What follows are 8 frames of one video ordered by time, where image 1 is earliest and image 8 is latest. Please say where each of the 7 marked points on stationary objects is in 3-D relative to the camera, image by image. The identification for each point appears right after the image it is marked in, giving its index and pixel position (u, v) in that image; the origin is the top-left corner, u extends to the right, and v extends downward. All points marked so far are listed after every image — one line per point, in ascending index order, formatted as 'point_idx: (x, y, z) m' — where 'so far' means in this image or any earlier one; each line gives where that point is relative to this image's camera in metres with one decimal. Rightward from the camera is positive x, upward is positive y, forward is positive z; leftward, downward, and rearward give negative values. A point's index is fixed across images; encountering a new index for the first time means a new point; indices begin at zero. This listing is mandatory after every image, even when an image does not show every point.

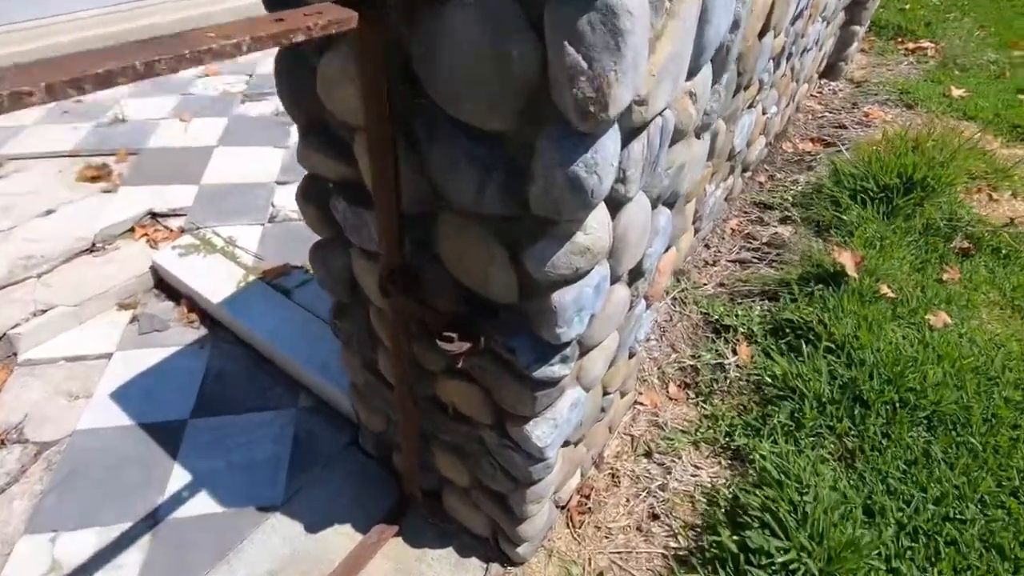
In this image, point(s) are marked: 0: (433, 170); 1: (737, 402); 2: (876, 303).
0: (-0.1, +0.2, +0.7) m
1: (+0.7, -0.3, +1.5) m
2: (+1.1, 0.0, +1.7) m
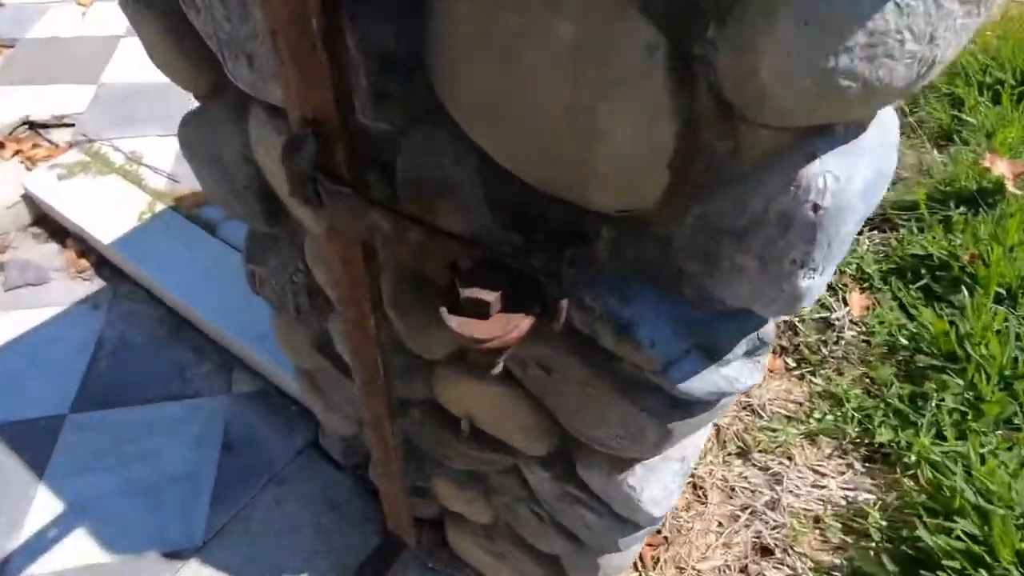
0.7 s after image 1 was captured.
0: (0.0, +0.2, +0.2) m
1: (+0.7, -0.2, +1.1) m
2: (+1.2, +0.1, +1.2) m
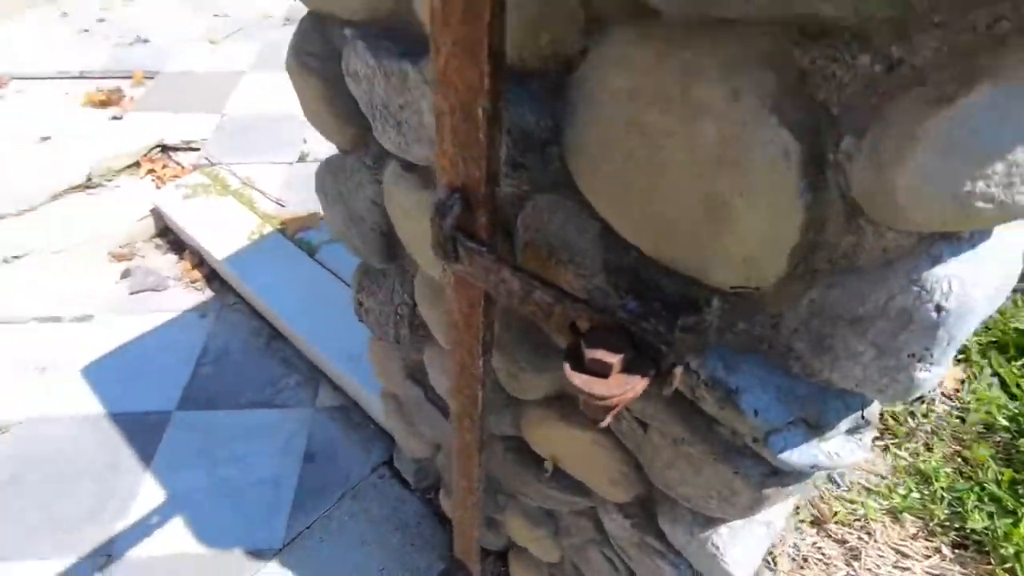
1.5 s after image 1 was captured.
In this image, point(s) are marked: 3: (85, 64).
0: (0.0, +0.2, +0.3) m
1: (+0.8, -0.3, +1.0) m
2: (+1.4, 0.0, +1.1) m
3: (-1.6, +0.8, +2.0) m
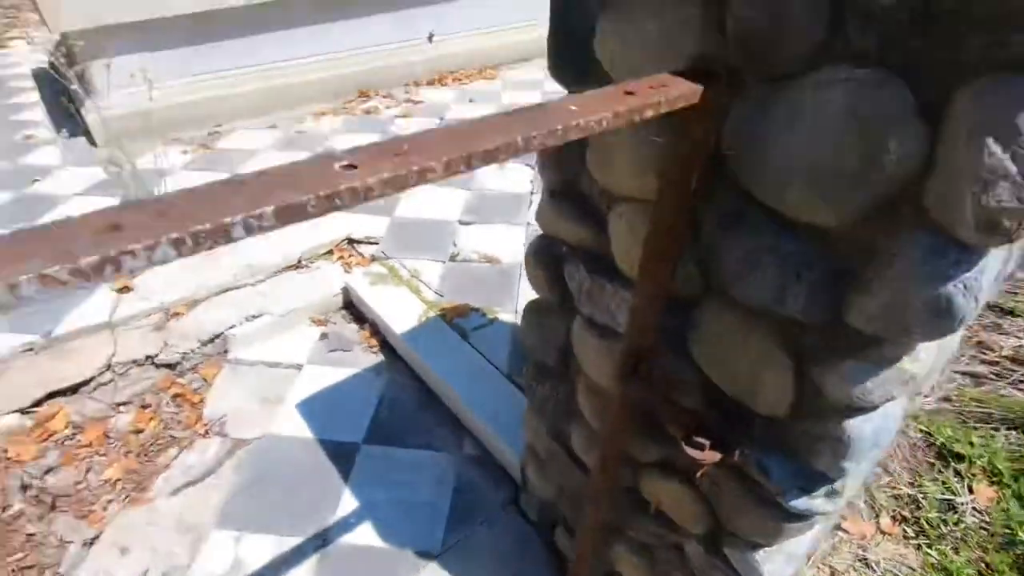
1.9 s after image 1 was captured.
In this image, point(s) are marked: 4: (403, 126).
0: (+0.2, 0.0, +0.7) m
1: (+1.1, -0.6, +1.2) m
2: (+1.6, -0.4, +1.3) m
3: (-1.1, +0.6, +2.7) m
4: (-0.6, +1.0, +3.1) m
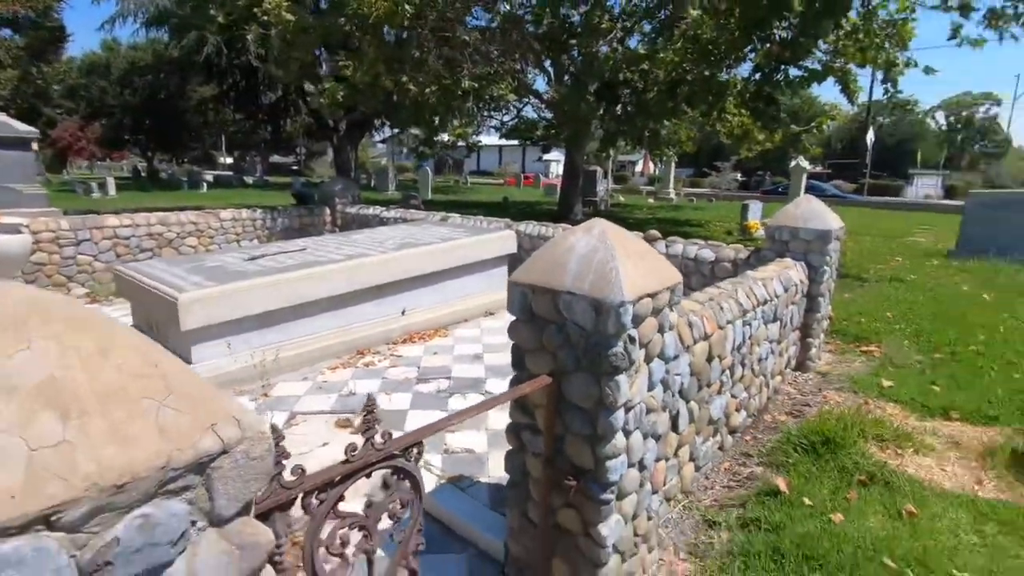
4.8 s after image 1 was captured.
0: (+0.2, -0.6, +2.3) m
1: (+1.0, -1.3, +2.7) m
2: (+1.6, -1.2, +2.9) m
3: (-1.4, -0.9, +4.1) m
4: (-1.0, -0.7, +4.8) m
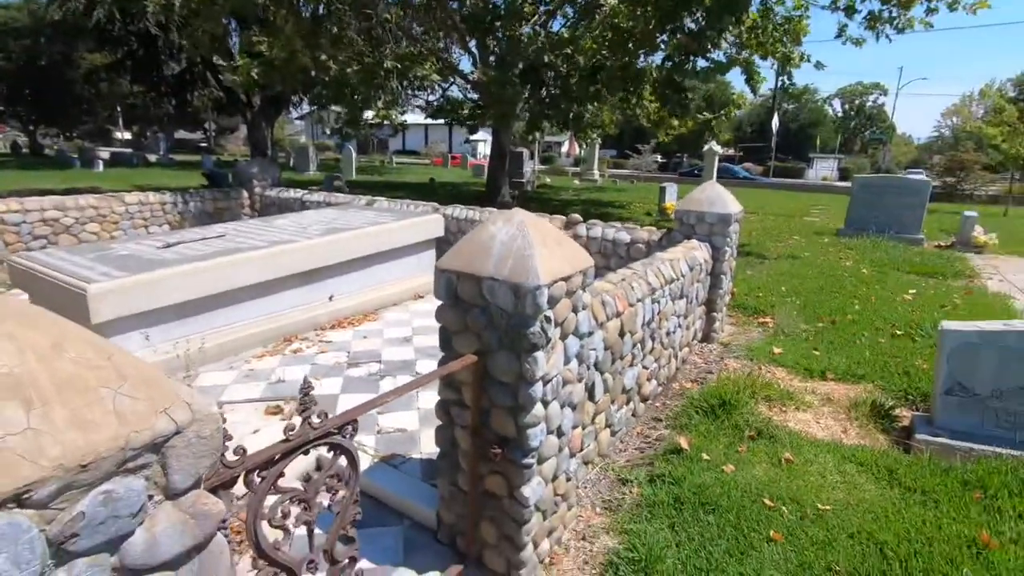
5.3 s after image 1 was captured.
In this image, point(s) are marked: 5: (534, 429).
0: (-0.1, -0.5, +2.5) m
1: (+0.7, -1.2, +3.0) m
2: (+1.1, -1.1, +3.3) m
3: (-2.0, -0.8, +4.1) m
4: (-1.7, -0.6, +4.8) m
5: (+0.1, -0.6, +2.4) m
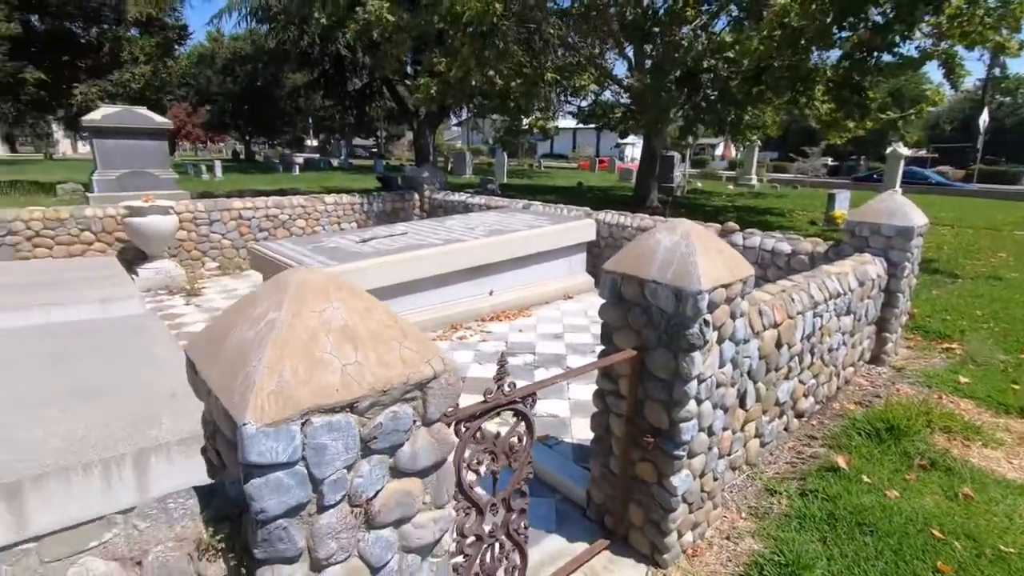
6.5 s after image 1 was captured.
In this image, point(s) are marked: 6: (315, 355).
0: (+0.7, -0.5, +2.7) m
1: (+1.5, -1.3, +3.0) m
2: (+2.1, -1.2, +3.2) m
3: (-0.7, -0.7, +4.8) m
4: (-0.3, -0.6, +5.4) m
5: (+0.9, -0.7, +2.6) m
6: (-0.5, -0.2, +1.3) m
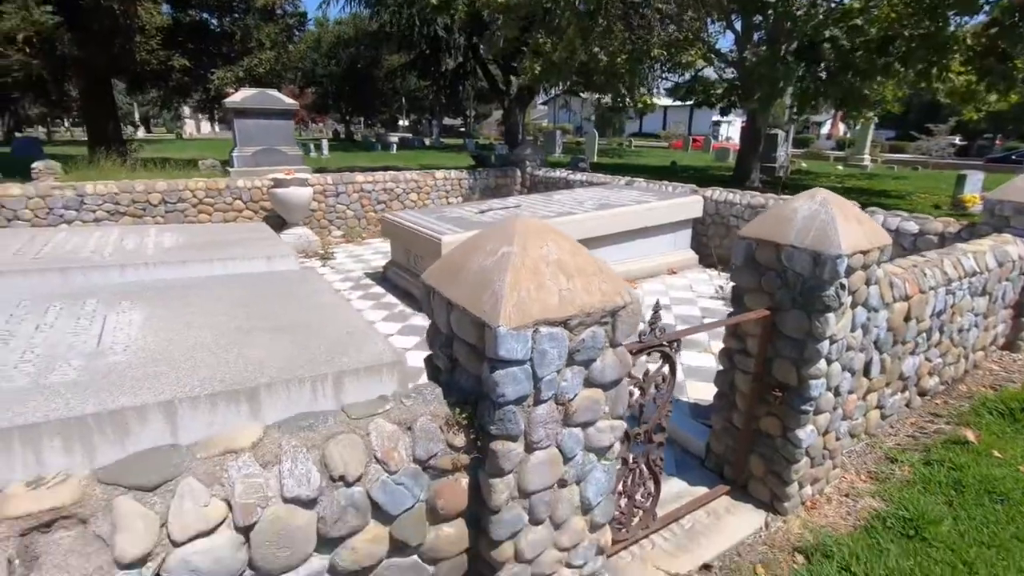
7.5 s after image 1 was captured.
0: (+1.4, -0.3, +2.9) m
1: (+2.3, -1.1, +3.1) m
2: (+2.8, -1.0, +3.2) m
3: (+0.3, -0.4, +5.2) m
4: (+0.9, -0.3, +5.7) m
5: (+1.6, -0.5, +2.8) m
6: (+0.1, 0.0, +1.7) m
